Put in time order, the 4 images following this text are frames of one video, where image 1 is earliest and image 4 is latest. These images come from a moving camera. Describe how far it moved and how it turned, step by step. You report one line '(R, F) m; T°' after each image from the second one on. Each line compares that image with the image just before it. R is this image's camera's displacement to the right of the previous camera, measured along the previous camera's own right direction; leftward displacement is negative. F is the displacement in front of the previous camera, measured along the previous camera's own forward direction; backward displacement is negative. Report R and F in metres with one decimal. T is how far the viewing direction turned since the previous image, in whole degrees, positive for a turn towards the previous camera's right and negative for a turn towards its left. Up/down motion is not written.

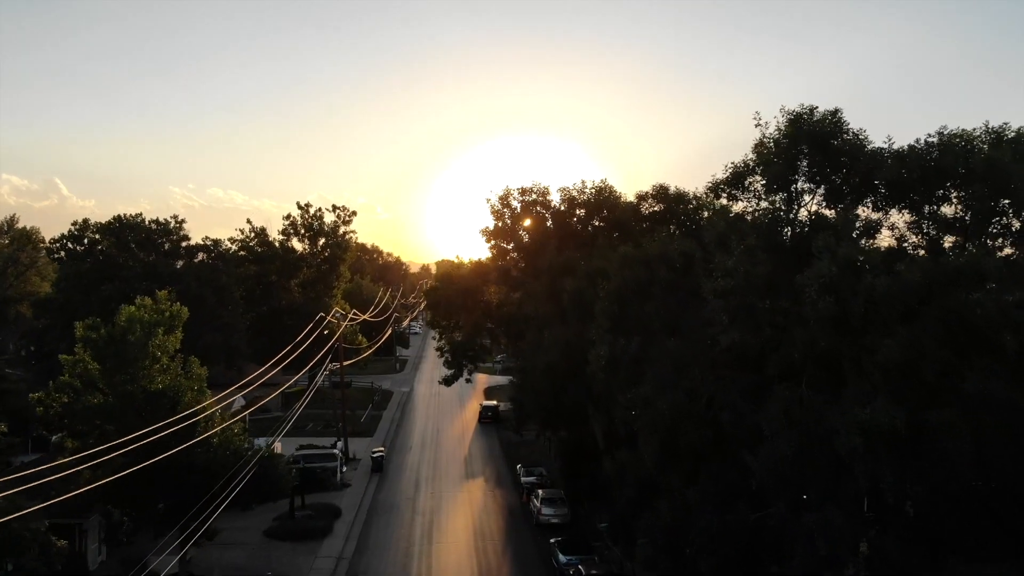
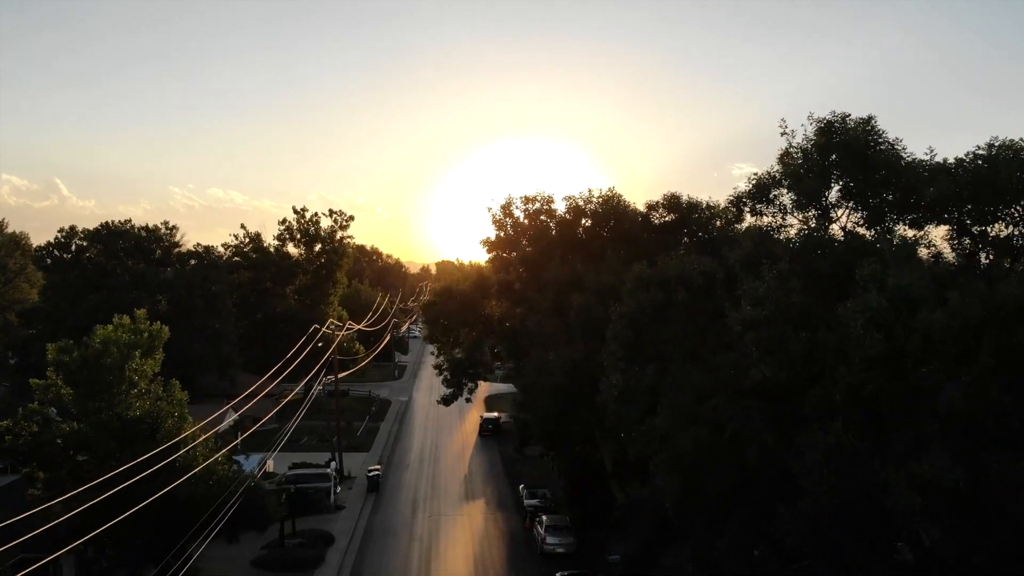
(-0.1, +0.9) m; 0°
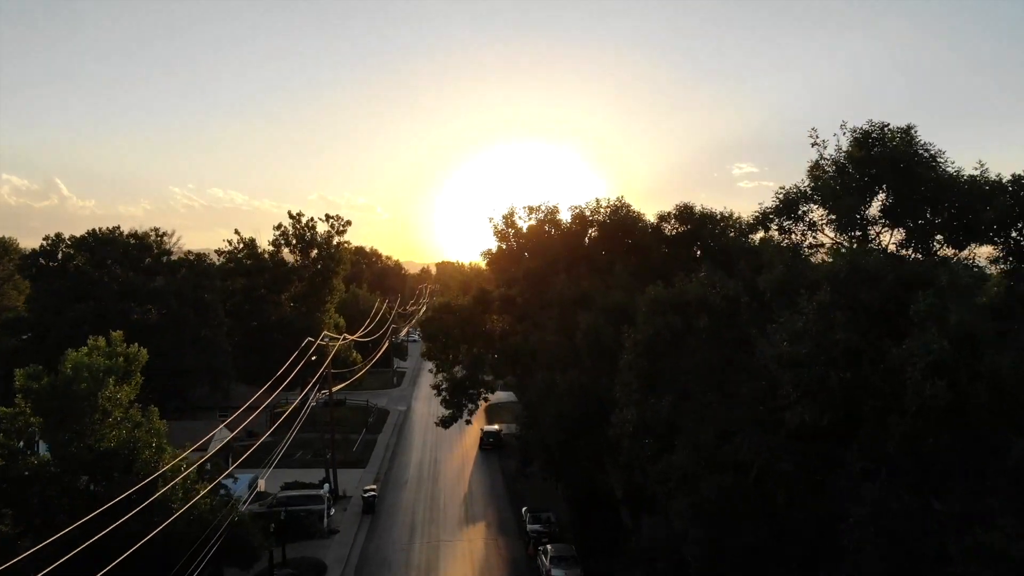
(-0.1, +0.9) m; 0°
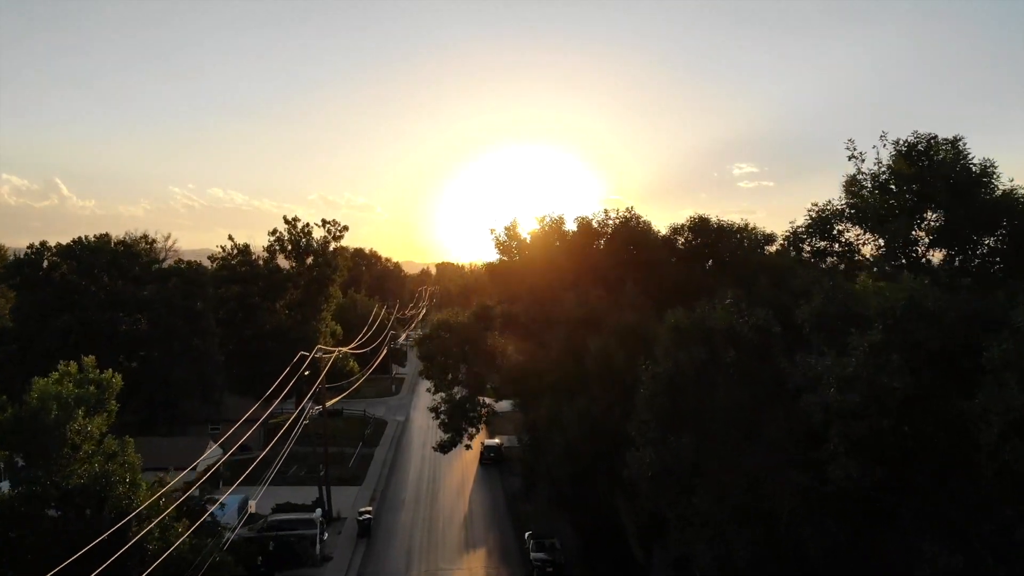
(-0.1, +0.9) m; 0°
